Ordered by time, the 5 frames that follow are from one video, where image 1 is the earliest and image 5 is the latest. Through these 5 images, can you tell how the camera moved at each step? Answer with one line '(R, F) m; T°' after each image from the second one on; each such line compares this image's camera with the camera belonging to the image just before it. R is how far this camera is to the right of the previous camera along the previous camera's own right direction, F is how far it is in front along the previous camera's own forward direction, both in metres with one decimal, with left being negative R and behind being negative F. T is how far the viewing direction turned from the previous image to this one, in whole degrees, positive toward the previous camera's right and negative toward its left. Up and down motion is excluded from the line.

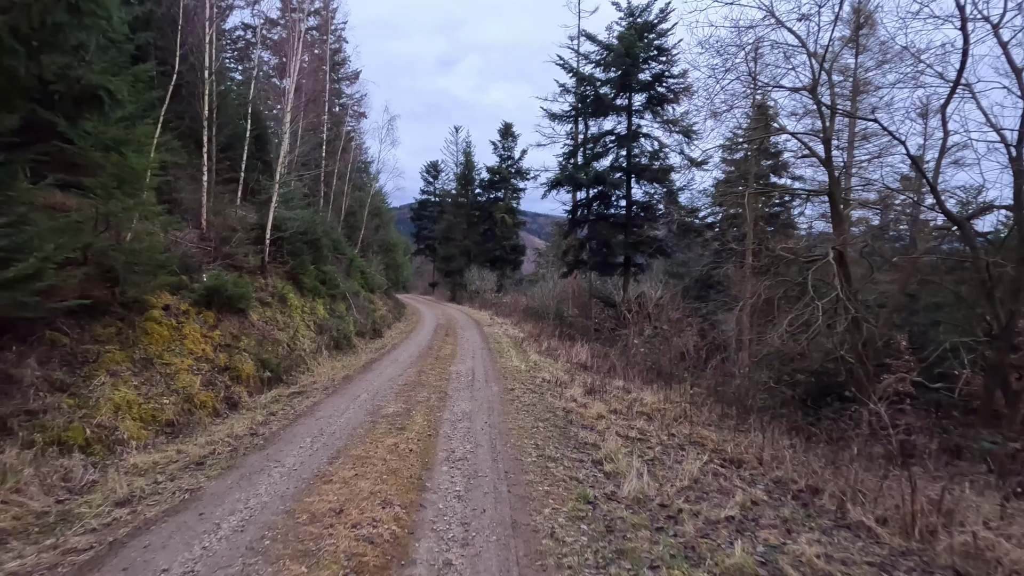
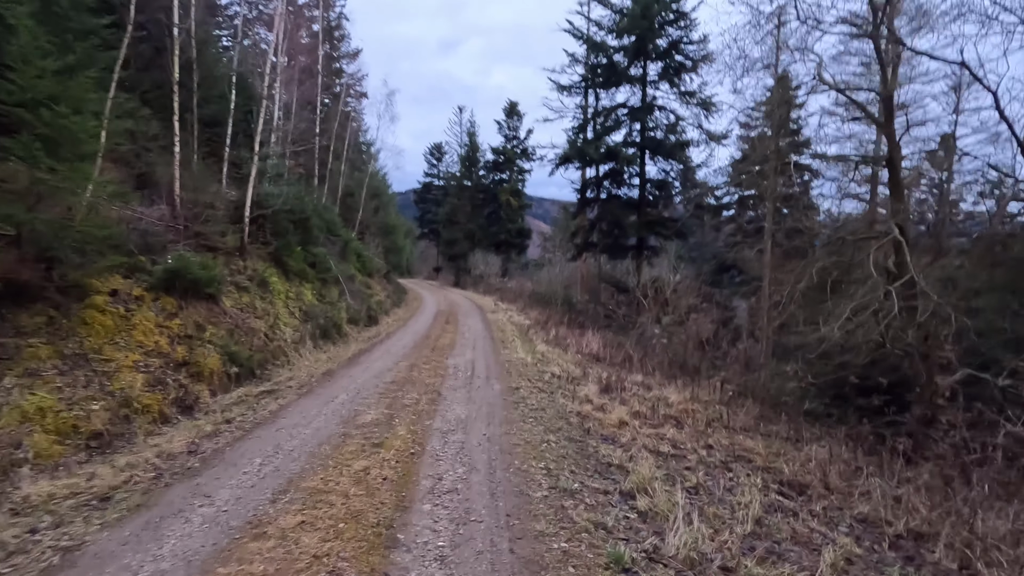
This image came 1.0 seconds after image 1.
(0.0, +1.5) m; -1°
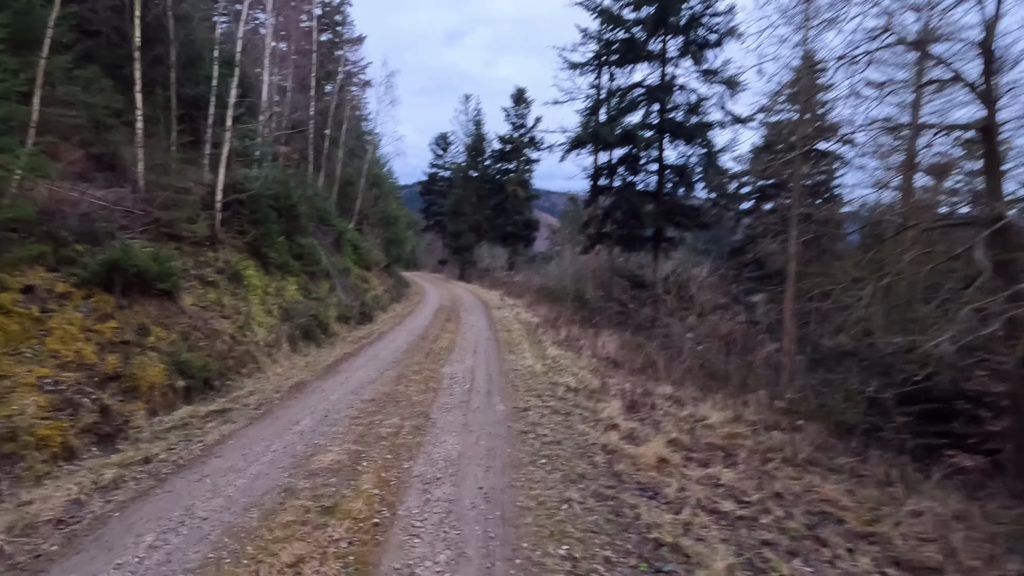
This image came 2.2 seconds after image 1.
(0.0, +1.7) m; -1°
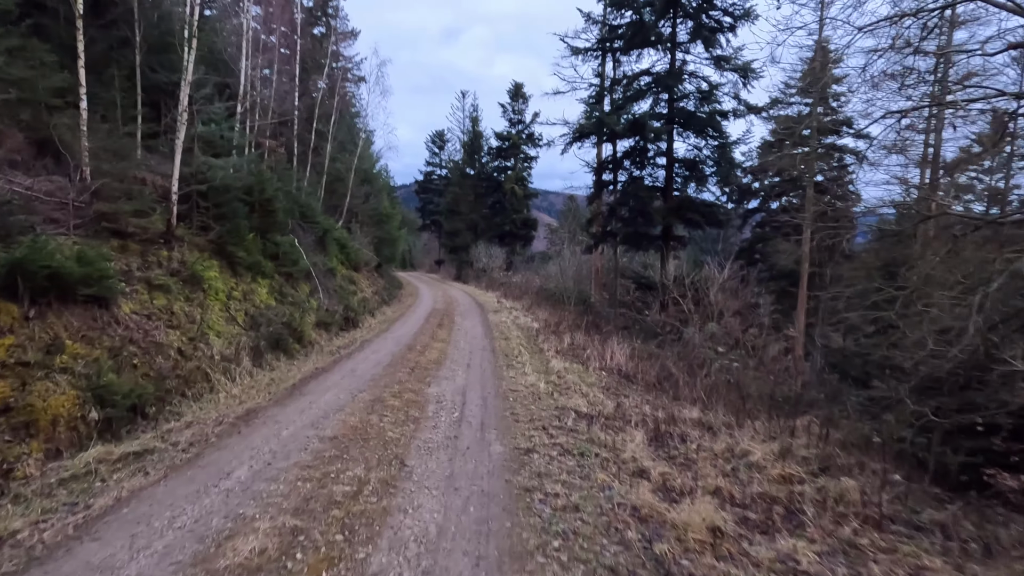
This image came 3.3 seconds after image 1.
(0.0, +1.5) m; 0°
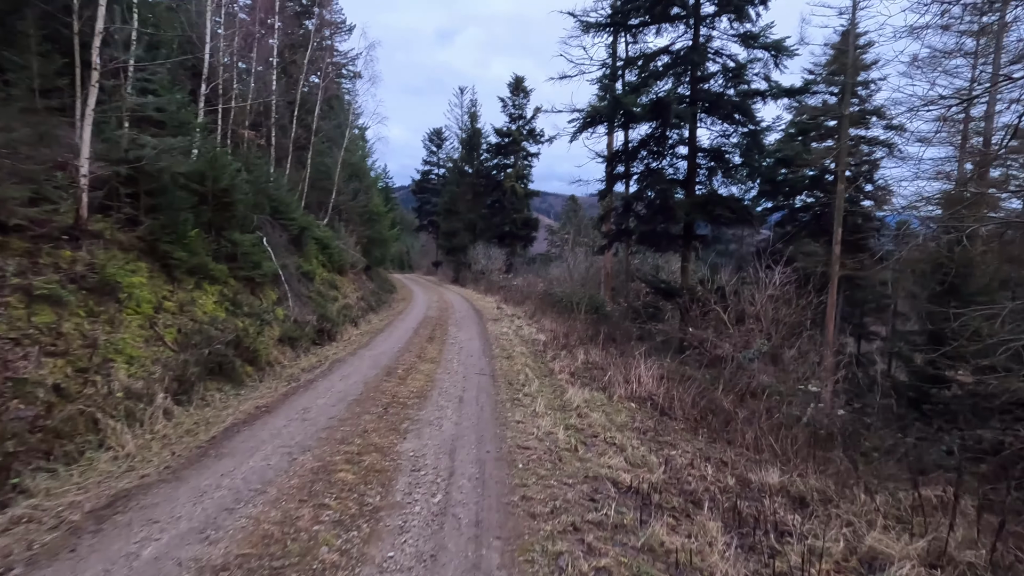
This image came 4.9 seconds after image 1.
(-0.1, +2.4) m; 0°
